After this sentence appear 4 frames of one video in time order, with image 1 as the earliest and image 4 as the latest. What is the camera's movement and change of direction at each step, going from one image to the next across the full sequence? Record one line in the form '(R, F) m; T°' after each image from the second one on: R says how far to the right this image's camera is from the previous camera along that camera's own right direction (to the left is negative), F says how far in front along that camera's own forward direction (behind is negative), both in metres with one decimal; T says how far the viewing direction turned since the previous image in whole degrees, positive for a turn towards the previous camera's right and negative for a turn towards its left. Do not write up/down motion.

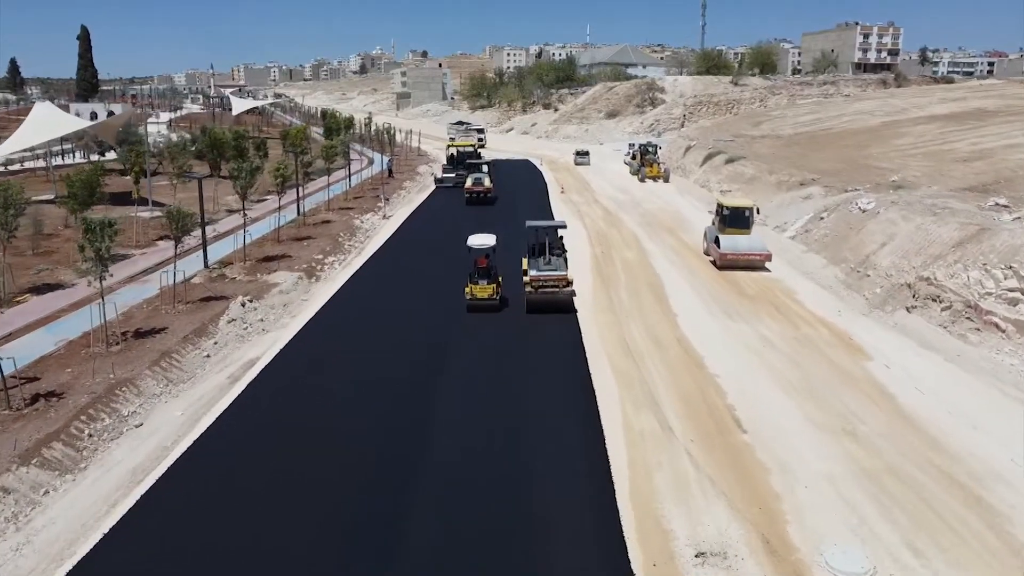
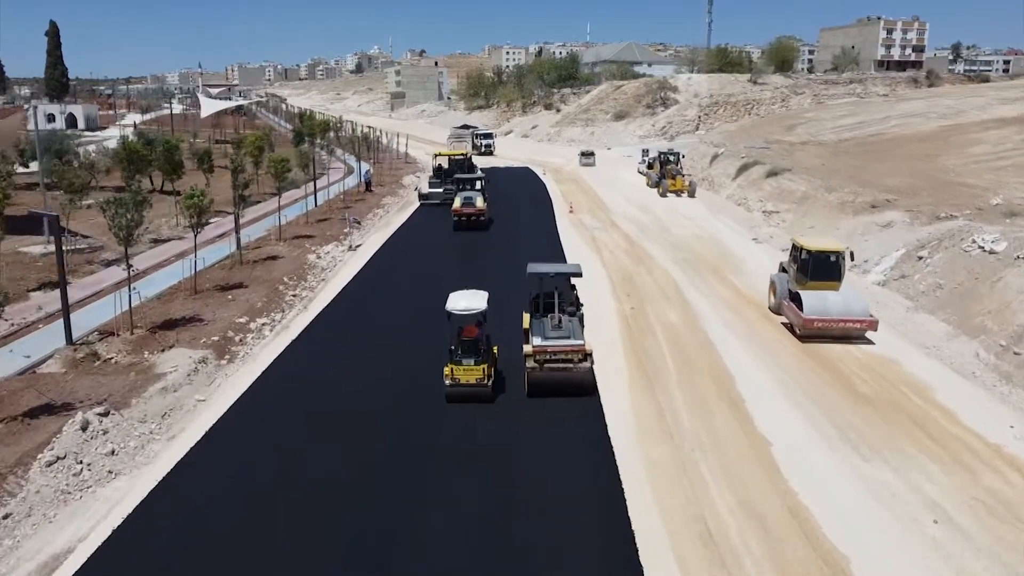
(0.0, +6.7) m; 0°
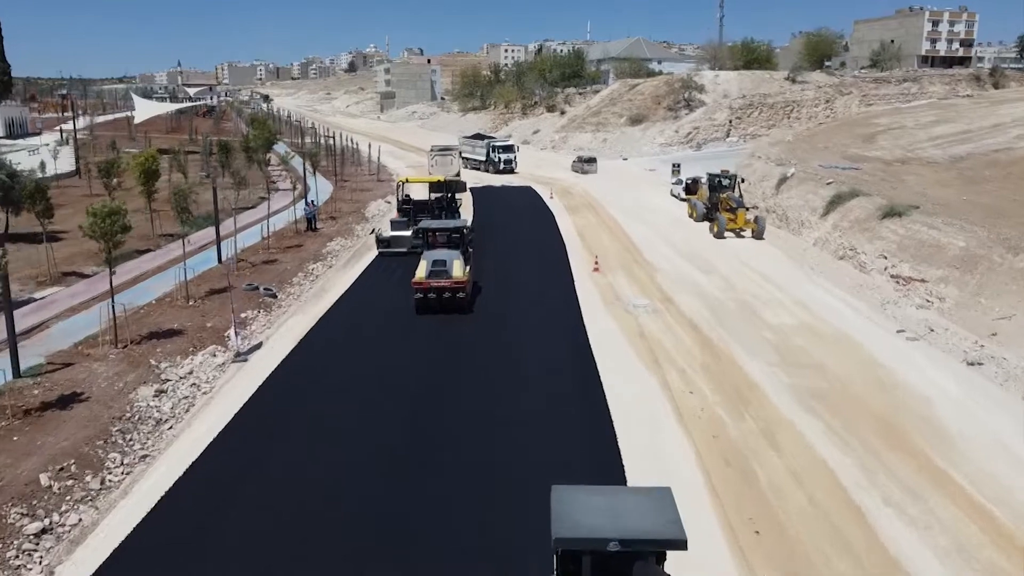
(0.0, +10.7) m; 0°
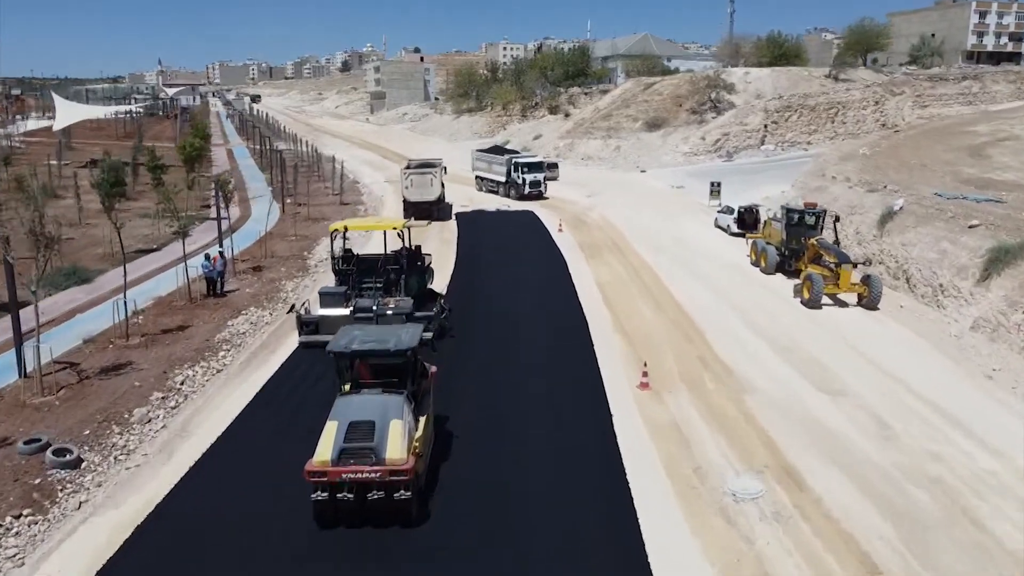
(+0.1, +8.9) m; 0°
